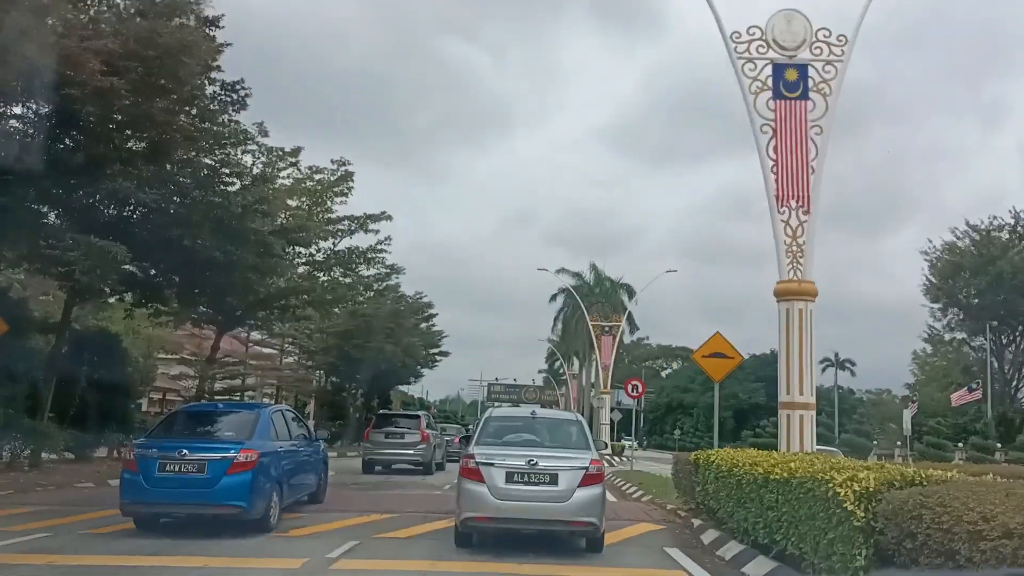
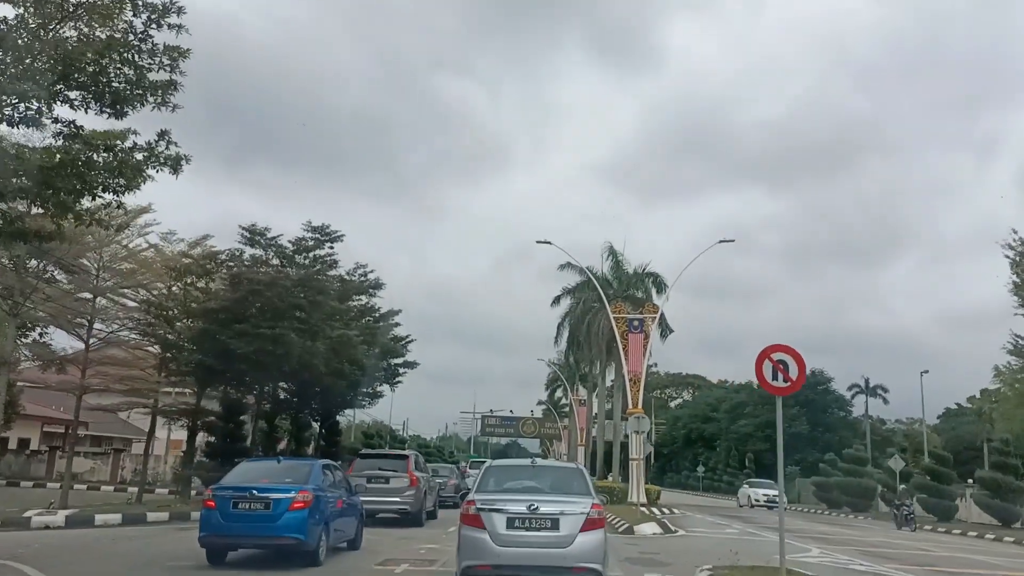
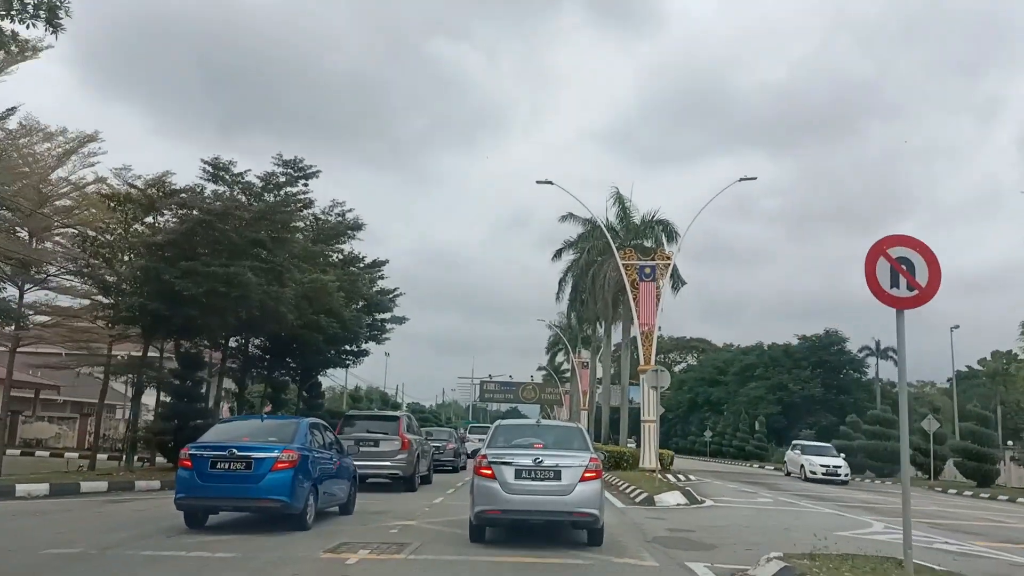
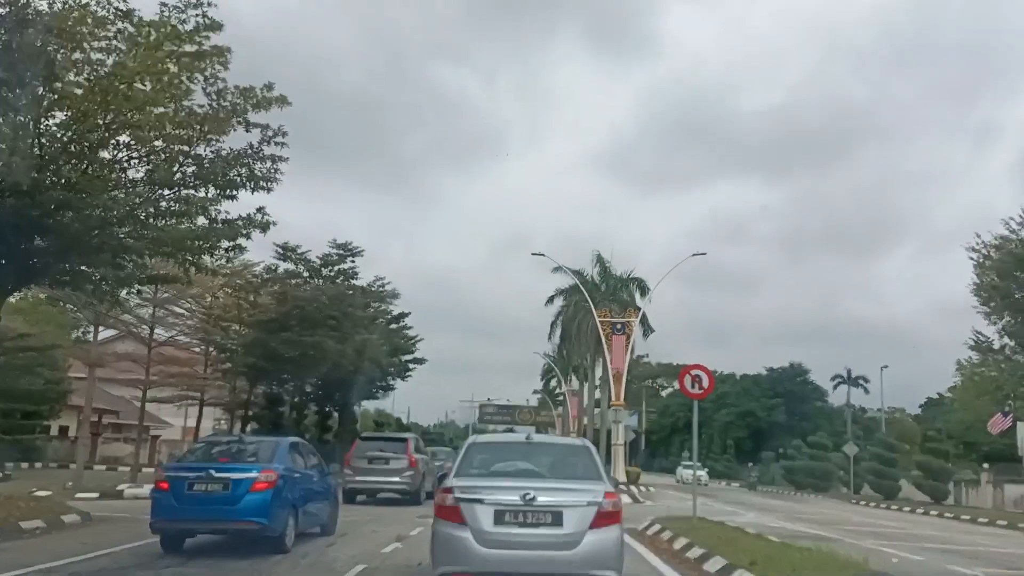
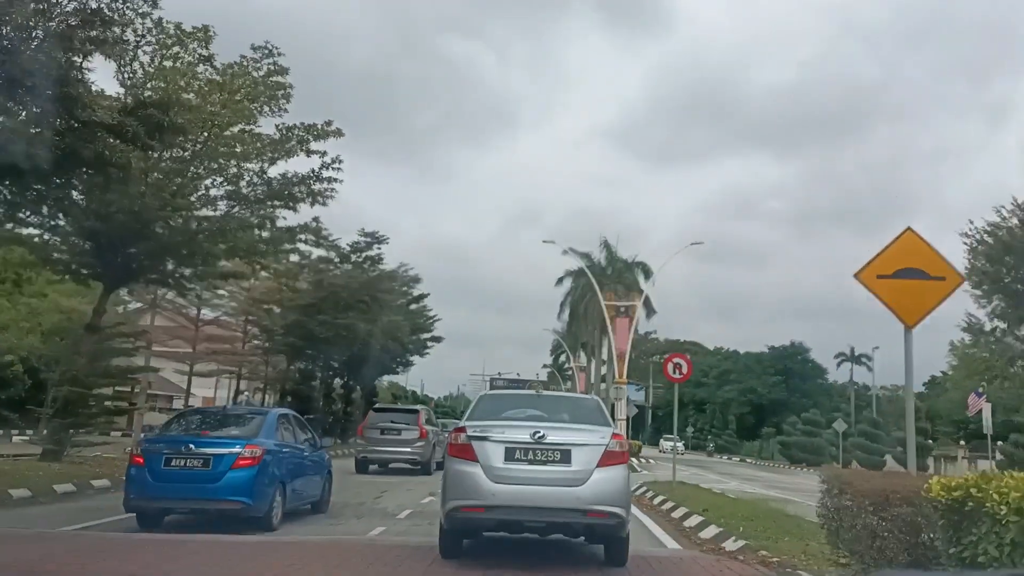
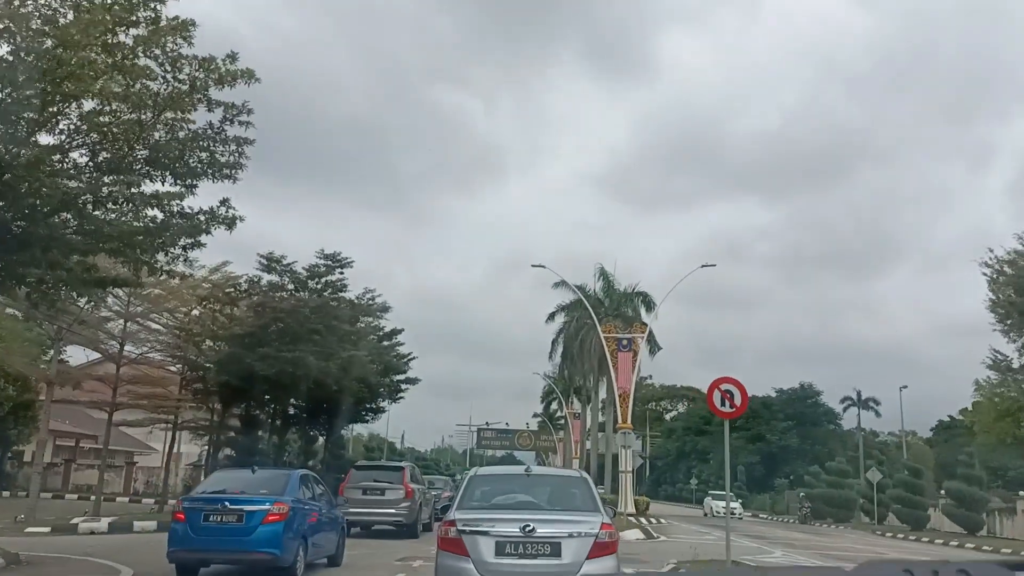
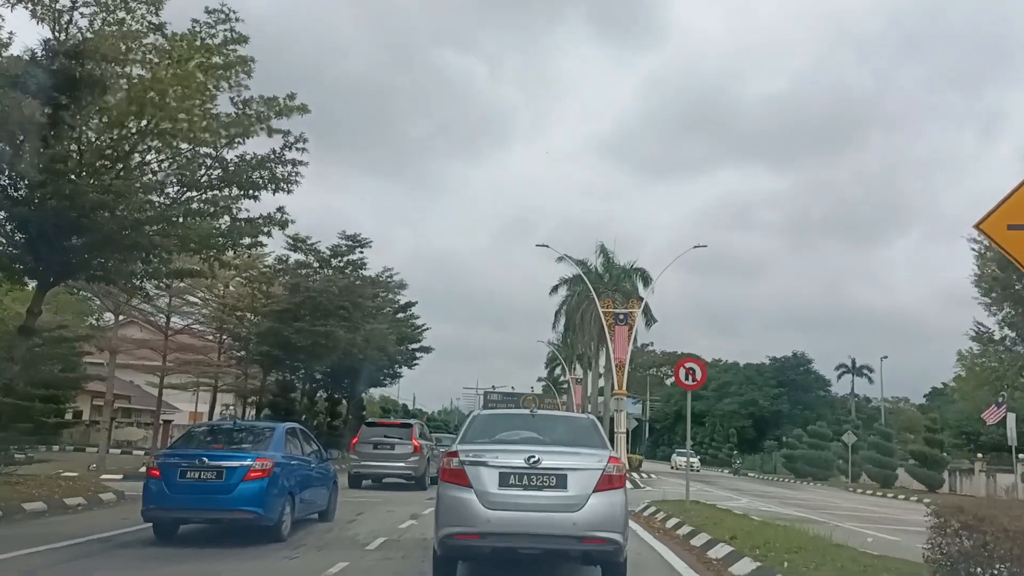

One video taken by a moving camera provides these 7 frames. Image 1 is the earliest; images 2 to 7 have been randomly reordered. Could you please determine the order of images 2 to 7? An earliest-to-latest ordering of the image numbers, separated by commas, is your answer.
5, 7, 4, 6, 2, 3
